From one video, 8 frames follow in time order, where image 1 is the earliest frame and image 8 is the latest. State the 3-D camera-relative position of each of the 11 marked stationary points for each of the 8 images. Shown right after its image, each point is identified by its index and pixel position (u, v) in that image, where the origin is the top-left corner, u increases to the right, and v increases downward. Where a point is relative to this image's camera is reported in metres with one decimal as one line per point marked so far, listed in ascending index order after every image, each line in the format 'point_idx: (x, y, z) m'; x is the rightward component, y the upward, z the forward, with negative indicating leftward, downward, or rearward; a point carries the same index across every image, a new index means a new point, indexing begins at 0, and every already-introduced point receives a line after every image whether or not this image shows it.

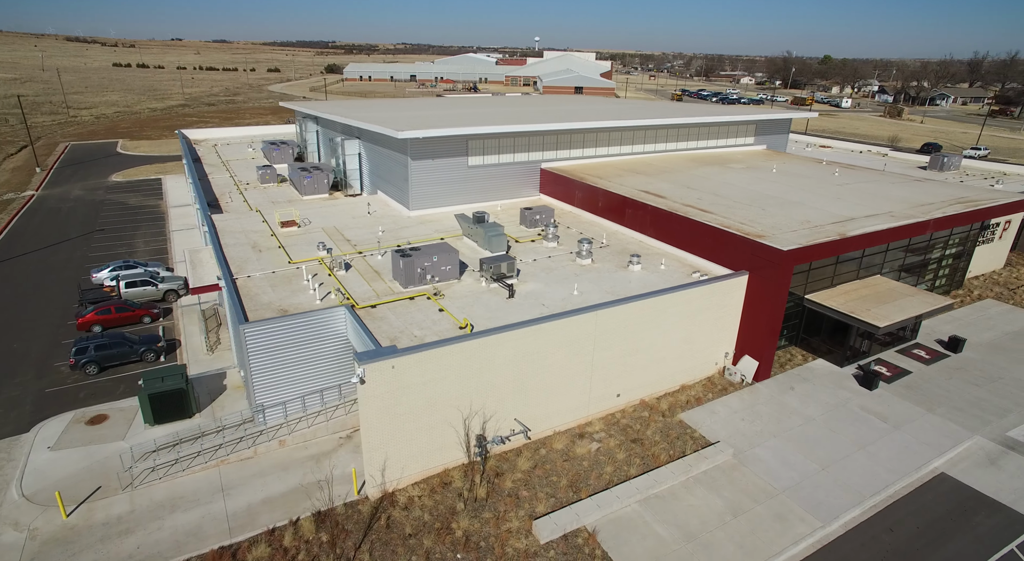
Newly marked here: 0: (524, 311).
0: (+0.4, -1.0, +18.9) m
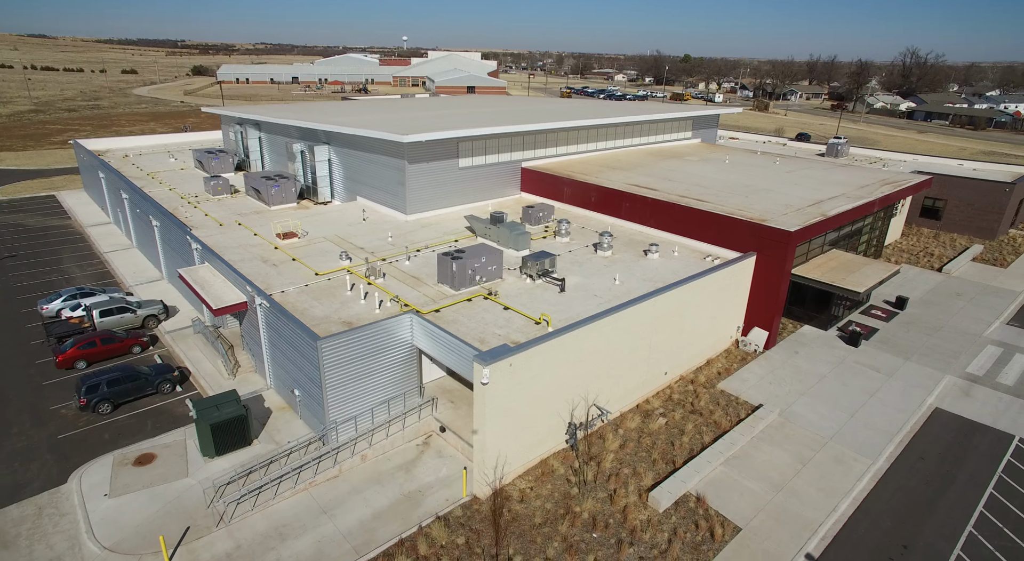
0: (+2.5, -0.8, +20.0) m
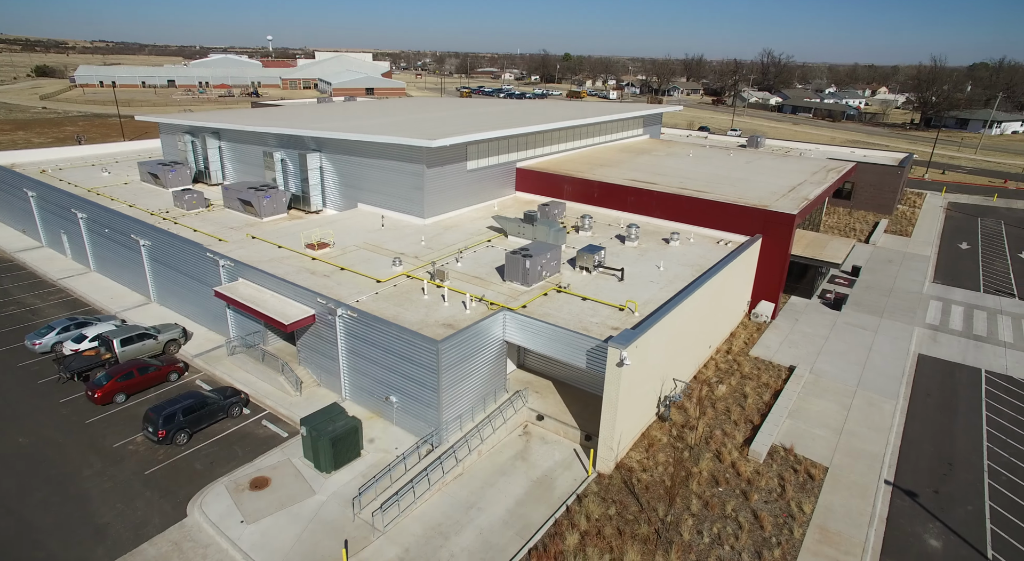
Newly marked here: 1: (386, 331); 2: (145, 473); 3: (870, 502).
0: (+5.1, -0.3, +21.8) m
1: (-4.0, -1.6, +18.7) m
2: (-11.0, -5.8, +17.4) m
3: (+10.4, -6.5, +16.8) m
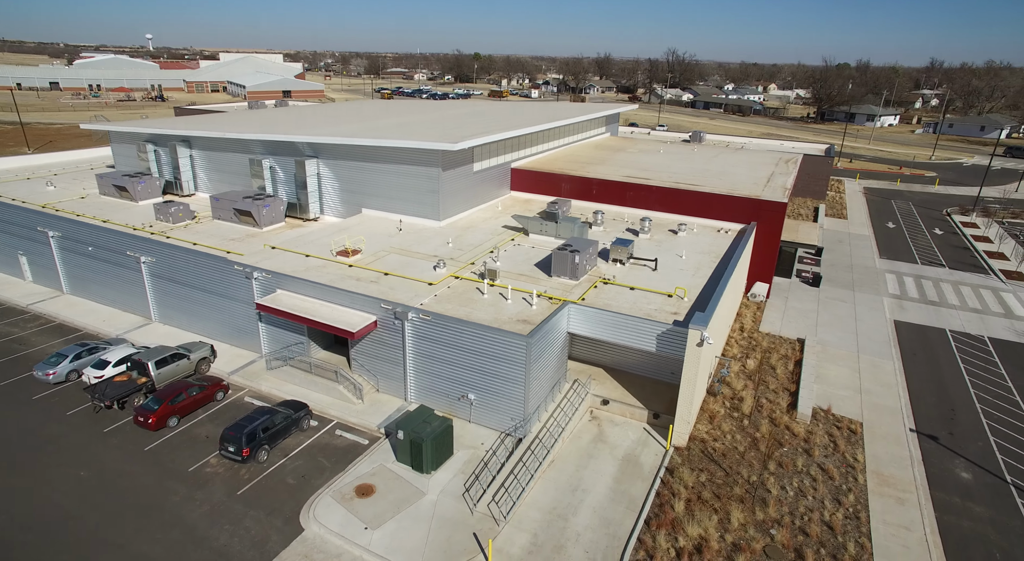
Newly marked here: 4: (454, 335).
0: (+6.9, +0.2, +23.6) m
1: (-1.5, -1.7, +19.2) m
2: (-8.0, -6.2, +16.9) m
3: (+13.3, -5.6, +19.5) m
4: (-1.9, -1.9, +19.5) m
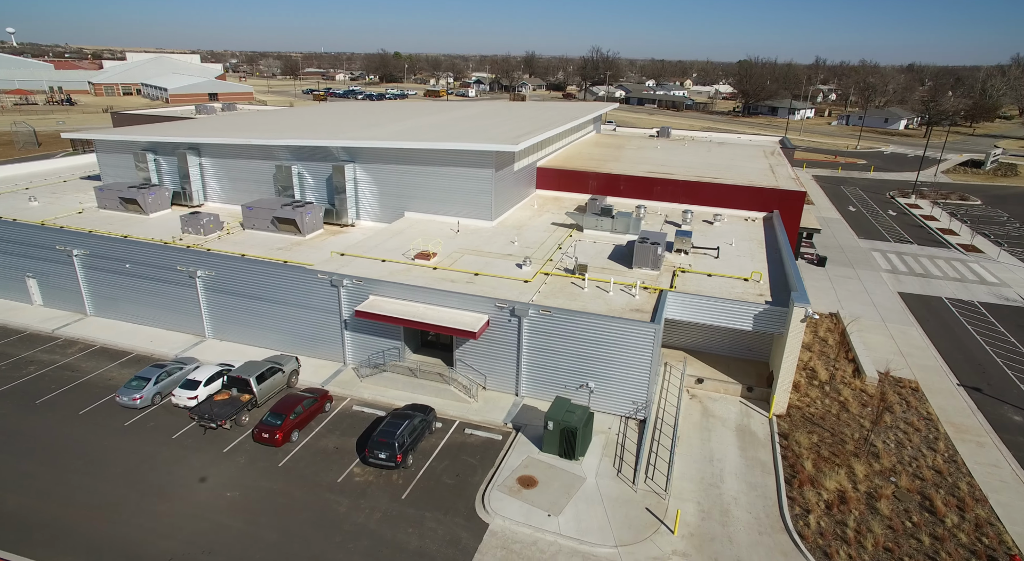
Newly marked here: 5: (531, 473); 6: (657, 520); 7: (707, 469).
0: (+10.3, +0.8, +25.6) m
1: (+2.7, -1.5, +20.2) m
2: (-3.3, -6.4, +17.0) m
3: (+17.5, -4.6, +22.4) m
4: (+2.3, -1.7, +20.4) m
5: (+0.6, -5.9, +17.8) m
6: (+4.1, -6.8, +16.3) m
7: (+6.3, -6.0, +18.4) m
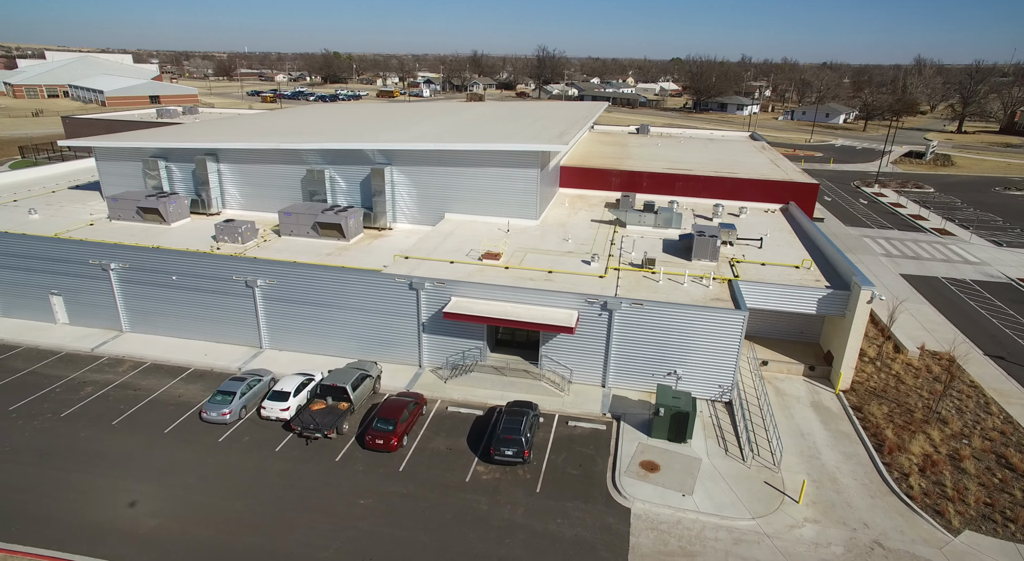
0: (+13.0, +1.4, +27.3) m
1: (+6.1, -1.2, +21.1) m
2: (+0.7, -6.3, +17.4) m
3: (+20.7, -3.7, +24.9) m
4: (+5.6, -1.4, +21.4) m
5: (+4.4, -5.7, +18.5) m
6: (+8.1, -6.4, +17.4) m
7: (+10.0, -5.6, +19.8) m
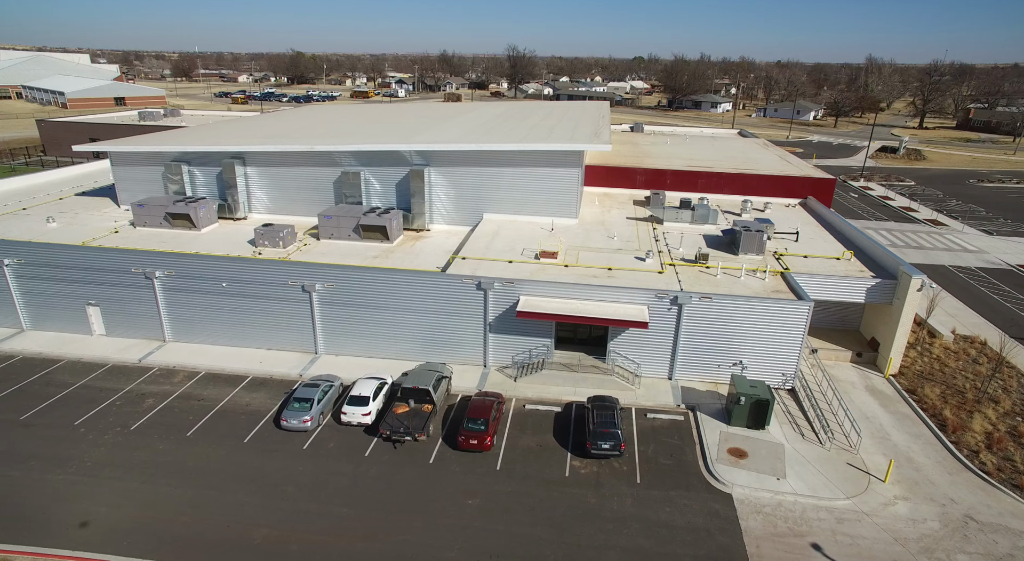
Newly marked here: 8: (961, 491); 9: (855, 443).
0: (+15.3, +1.8, +28.4) m
1: (+8.8, -0.9, +21.9) m
2: (+3.8, -6.2, +17.8) m
3: (+23.3, -3.1, +26.4) m
4: (+8.4, -1.2, +22.1) m
5: (+7.4, -5.5, +19.2) m
6: (+11.2, -6.1, +18.3) m
7: (+13.0, -5.2, +20.8) m
8: (+13.7, -6.4, +17.6) m
9: (+11.7, -5.6, +19.6) m
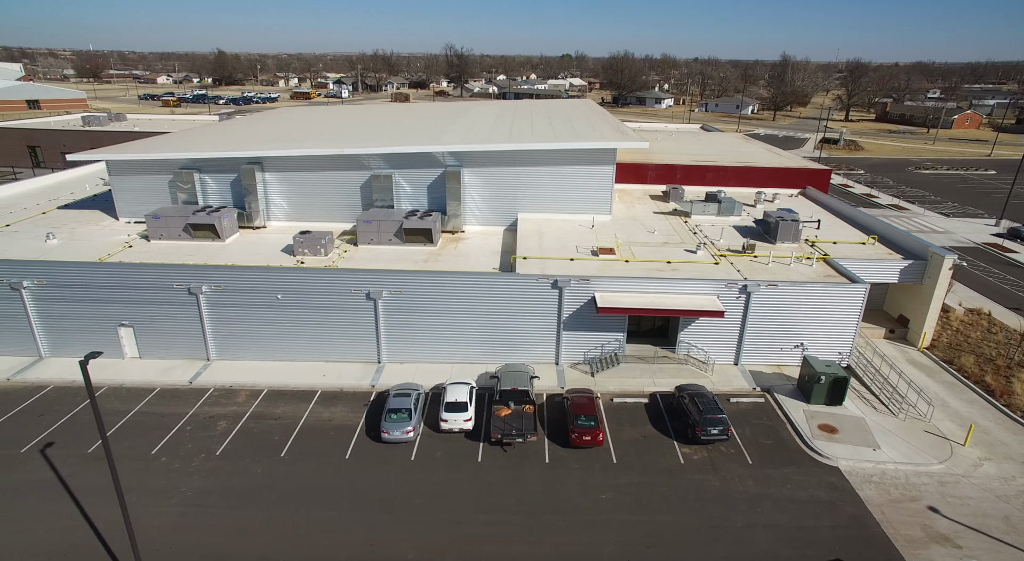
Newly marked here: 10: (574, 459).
0: (+17.5, +2.7, +30.4) m
1: (+11.9, -0.4, +23.2) m
2: (+7.6, -5.9, +18.6) m
3: (+25.8, -1.9, +29.4) m
4: (+11.5, -0.7, +23.3) m
5: (+11.0, -5.1, +20.4) m
6: (+14.9, -5.5, +19.9) m
7: (+16.3, -4.5, +22.6) m
8: (+17.4, -5.6, +19.5) m
9: (+15.2, -4.9, +21.2) m
10: (+2.0, -5.8, +18.9) m
